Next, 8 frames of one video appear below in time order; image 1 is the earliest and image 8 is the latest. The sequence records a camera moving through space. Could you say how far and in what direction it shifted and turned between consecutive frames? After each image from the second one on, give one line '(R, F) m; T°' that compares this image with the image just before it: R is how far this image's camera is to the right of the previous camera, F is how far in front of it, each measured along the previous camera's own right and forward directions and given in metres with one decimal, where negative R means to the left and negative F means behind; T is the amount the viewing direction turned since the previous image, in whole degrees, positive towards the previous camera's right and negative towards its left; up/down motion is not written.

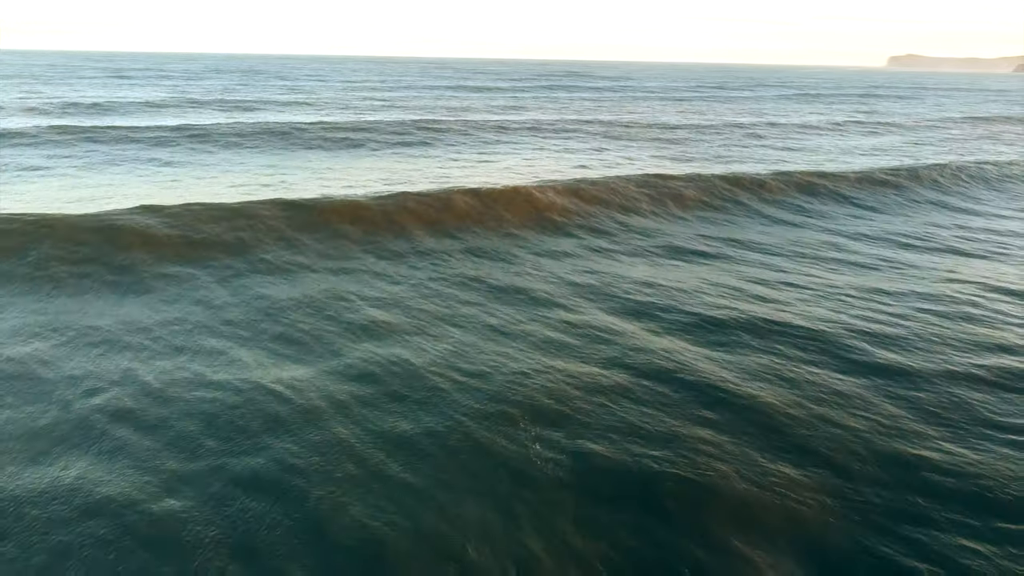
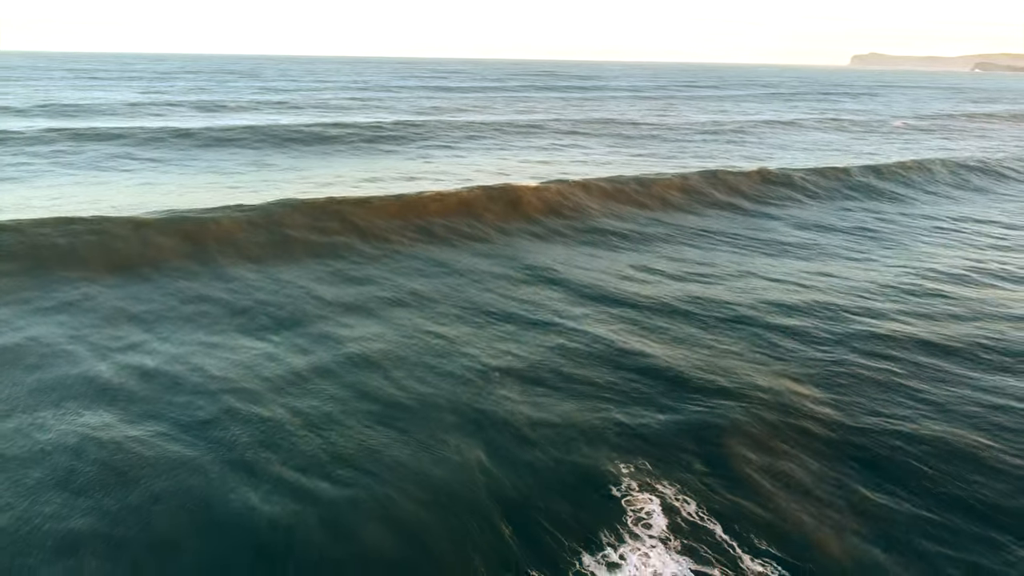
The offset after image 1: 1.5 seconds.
(+0.1, -1.5) m; +2°
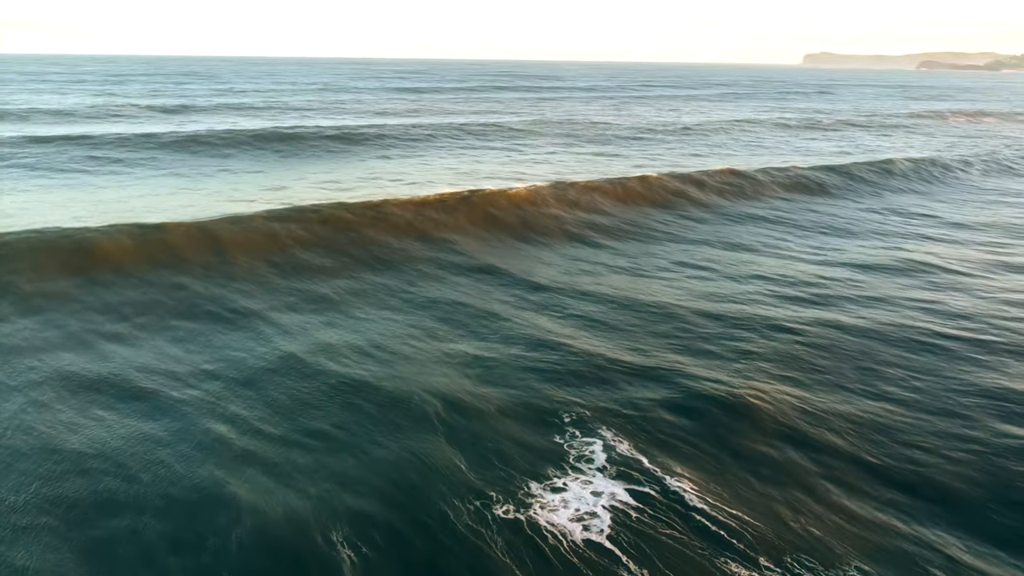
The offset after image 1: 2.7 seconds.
(0.0, -1.0) m; +3°
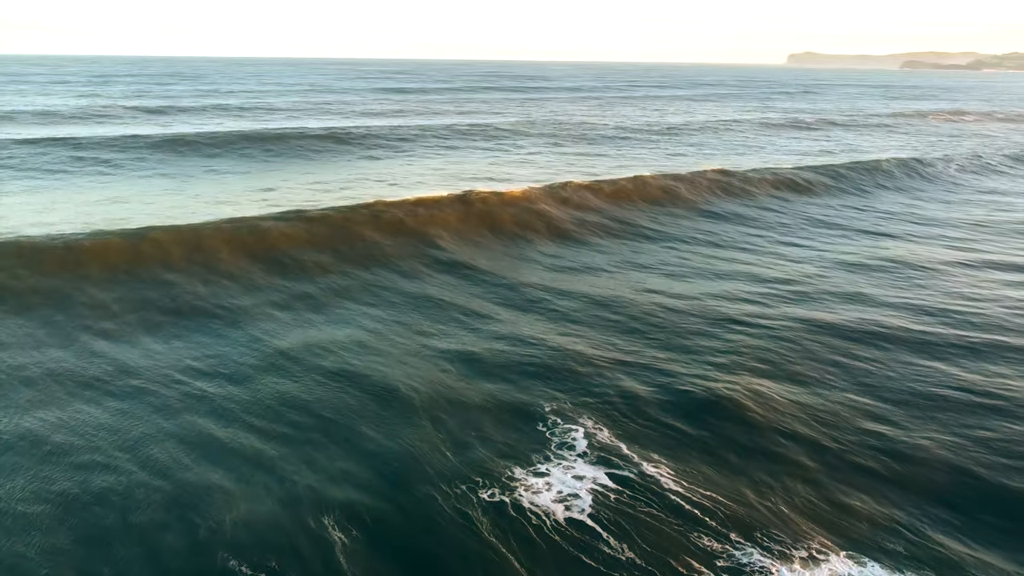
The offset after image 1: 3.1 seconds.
(-0.5, +1.2) m; -8°
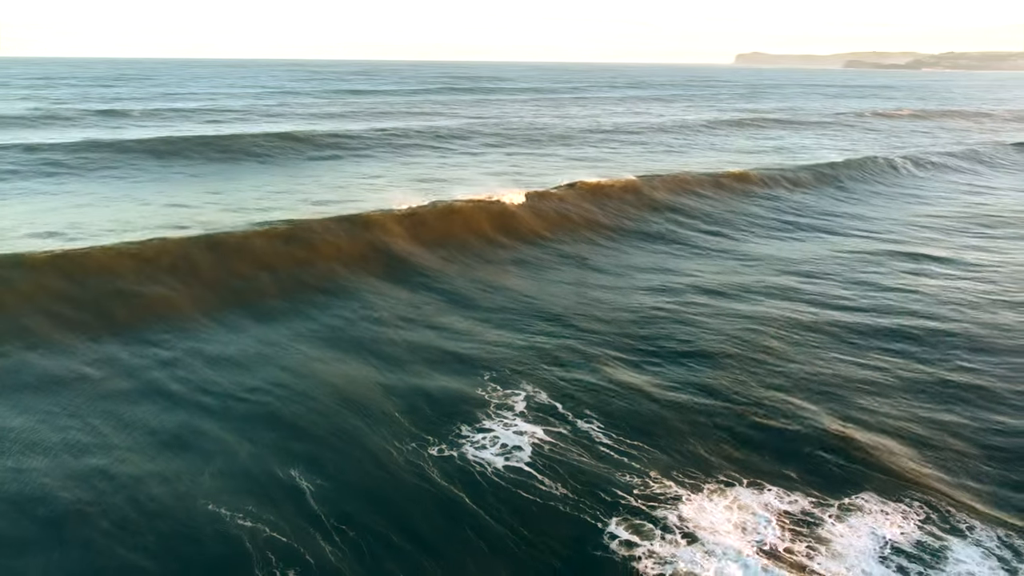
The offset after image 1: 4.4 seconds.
(+0.1, -1.0) m; +3°
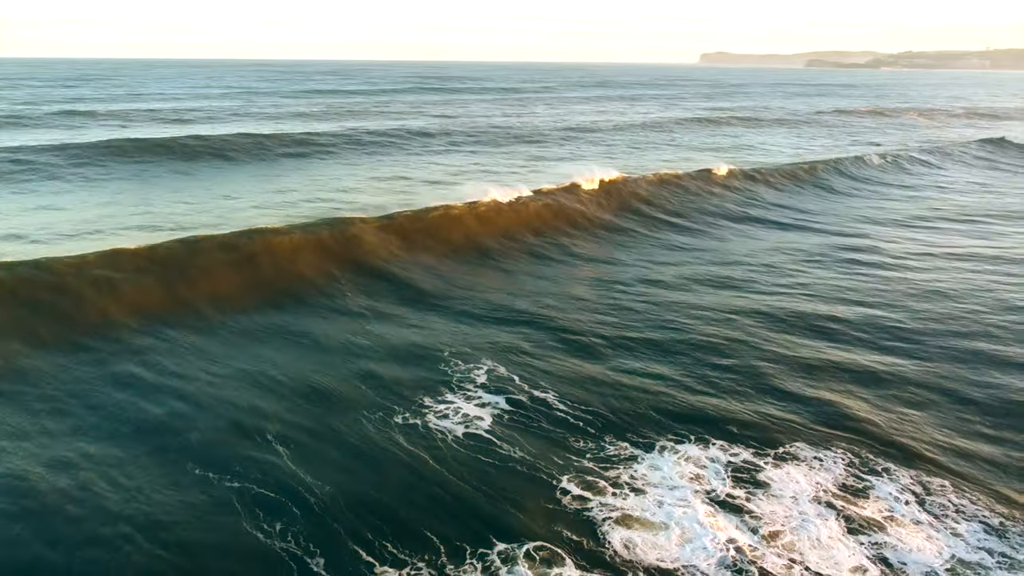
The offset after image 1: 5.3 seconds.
(0.0, -0.6) m; +2°
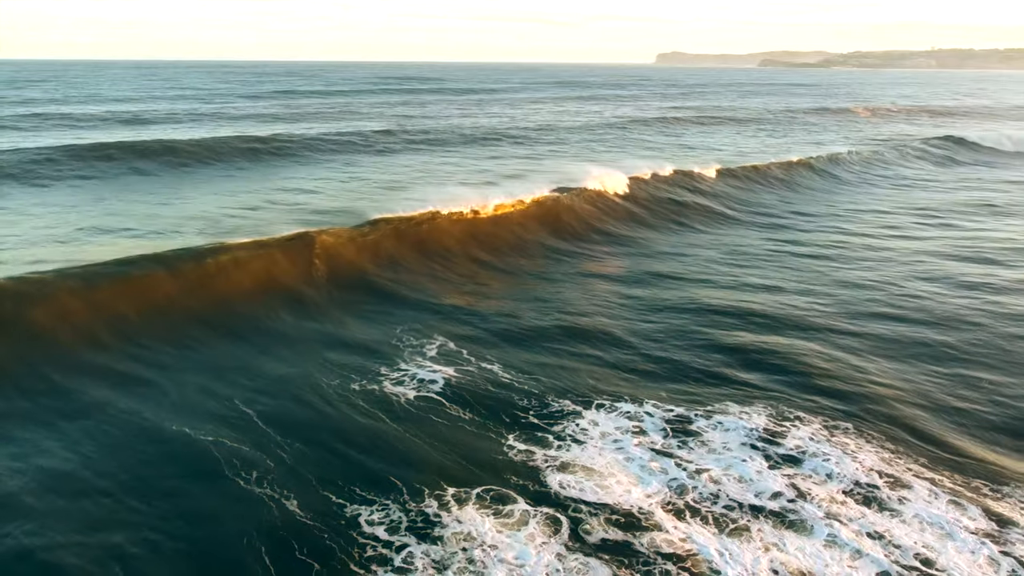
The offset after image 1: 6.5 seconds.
(+0.1, -0.7) m; +3°
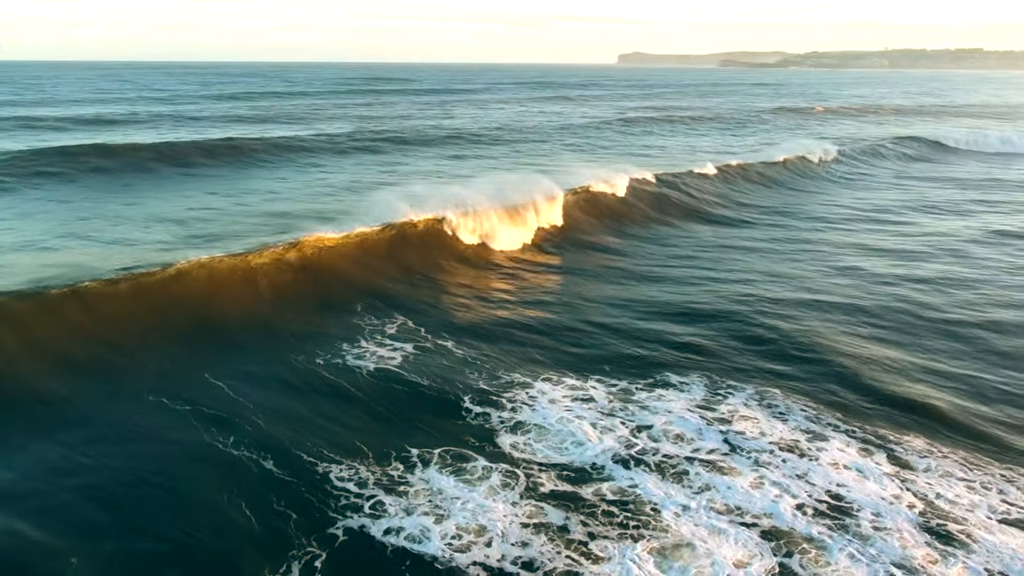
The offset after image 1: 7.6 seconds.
(+0.1, -0.6) m; +2°
